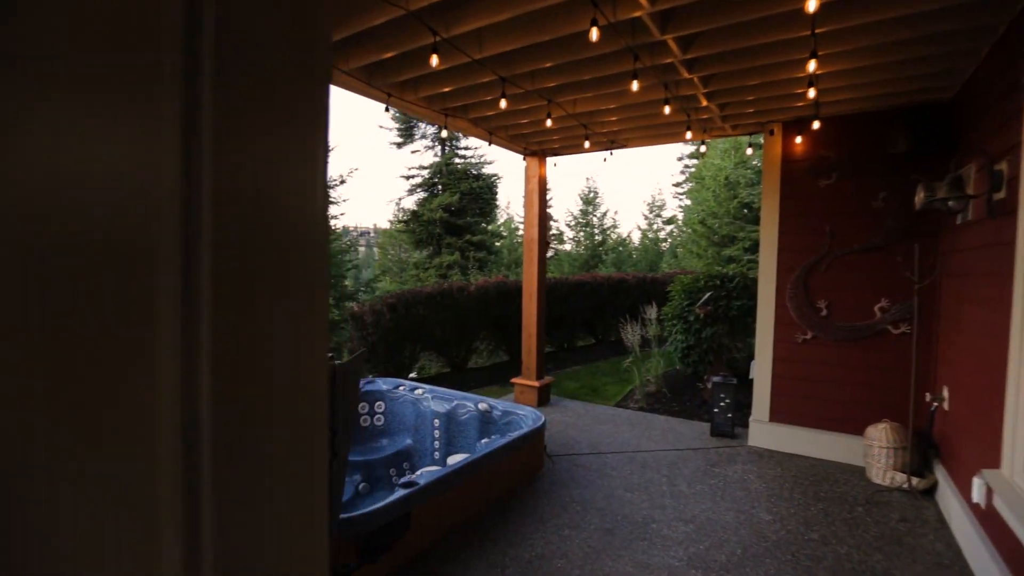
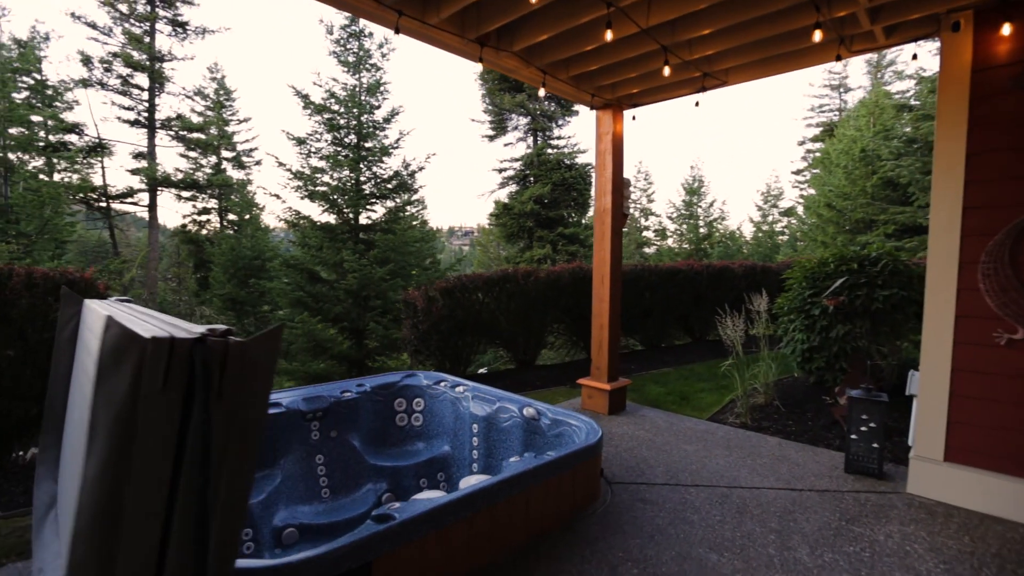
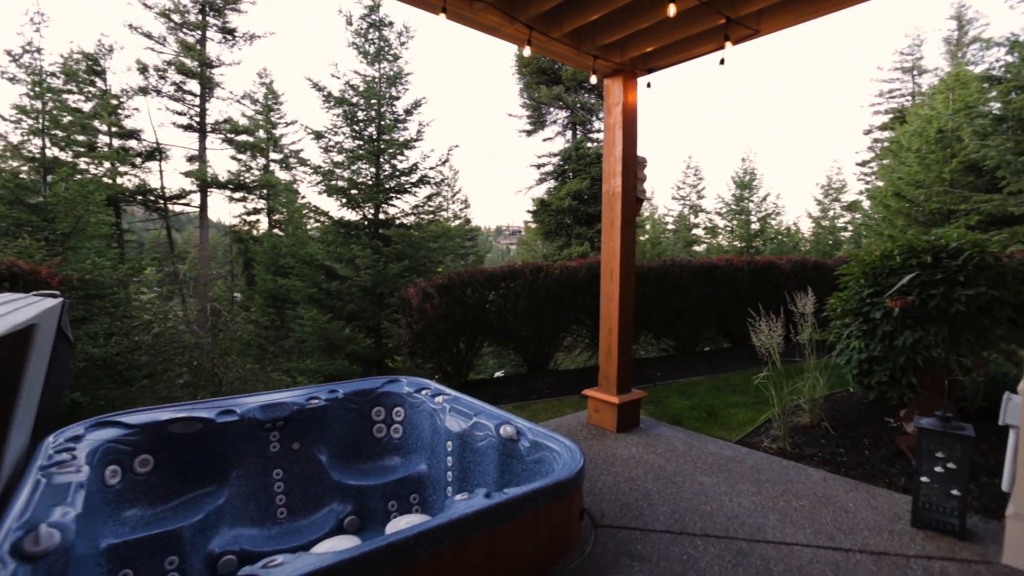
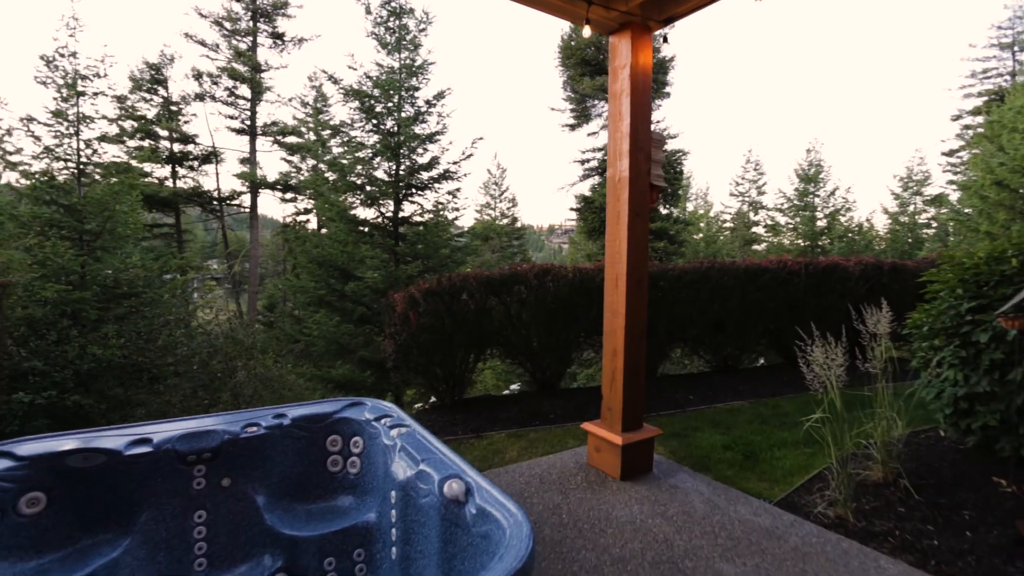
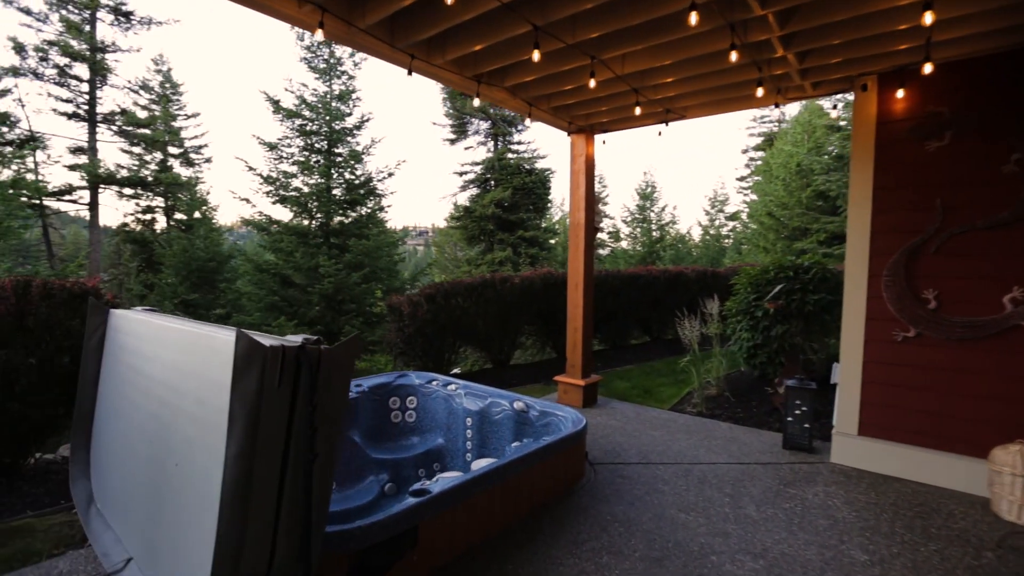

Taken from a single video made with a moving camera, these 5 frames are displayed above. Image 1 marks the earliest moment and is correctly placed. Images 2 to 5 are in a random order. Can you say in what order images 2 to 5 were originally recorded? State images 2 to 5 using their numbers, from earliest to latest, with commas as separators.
5, 2, 3, 4
